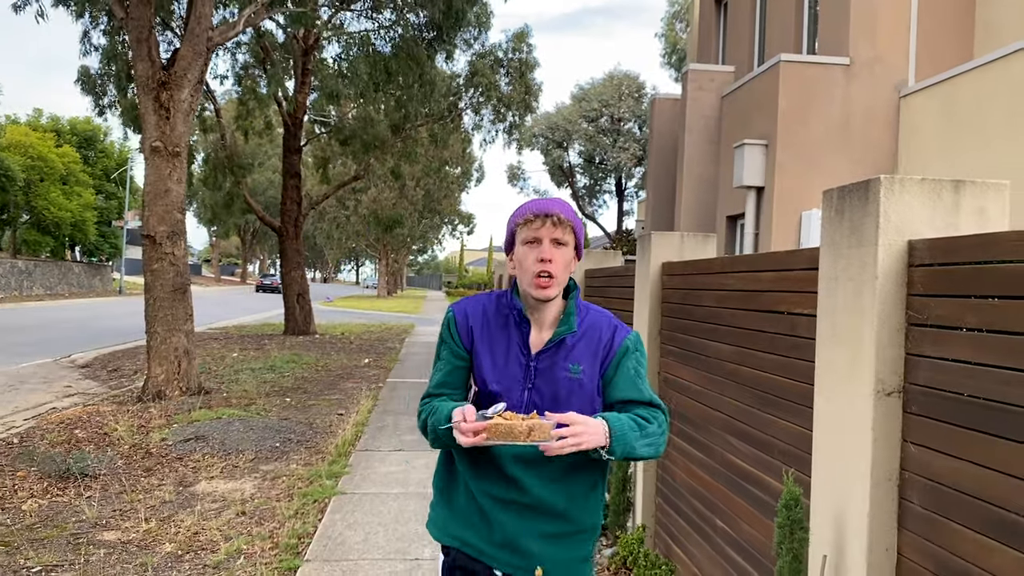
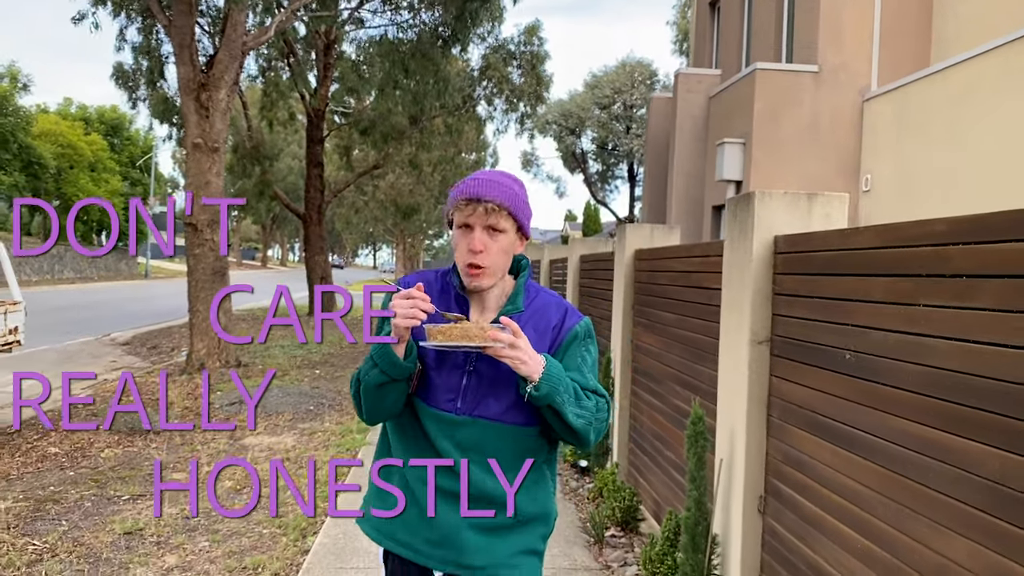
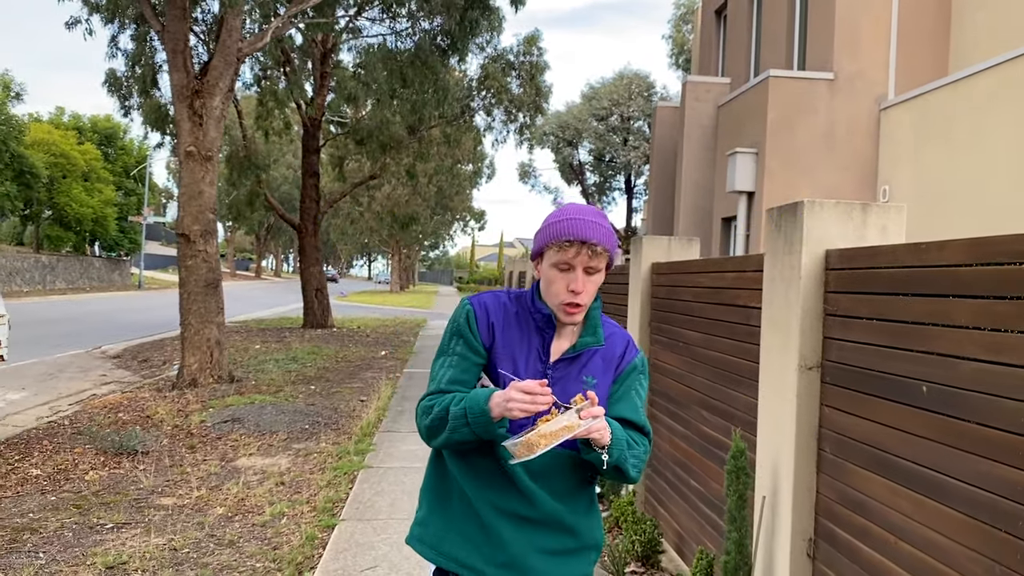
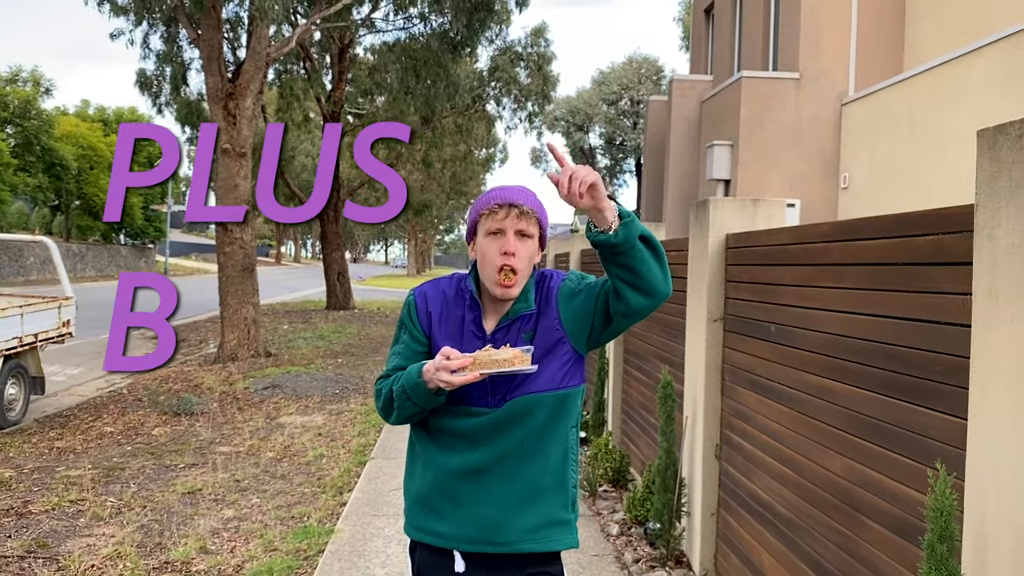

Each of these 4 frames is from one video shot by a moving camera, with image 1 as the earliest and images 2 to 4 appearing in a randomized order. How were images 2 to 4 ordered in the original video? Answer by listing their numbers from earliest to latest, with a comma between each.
3, 2, 4
